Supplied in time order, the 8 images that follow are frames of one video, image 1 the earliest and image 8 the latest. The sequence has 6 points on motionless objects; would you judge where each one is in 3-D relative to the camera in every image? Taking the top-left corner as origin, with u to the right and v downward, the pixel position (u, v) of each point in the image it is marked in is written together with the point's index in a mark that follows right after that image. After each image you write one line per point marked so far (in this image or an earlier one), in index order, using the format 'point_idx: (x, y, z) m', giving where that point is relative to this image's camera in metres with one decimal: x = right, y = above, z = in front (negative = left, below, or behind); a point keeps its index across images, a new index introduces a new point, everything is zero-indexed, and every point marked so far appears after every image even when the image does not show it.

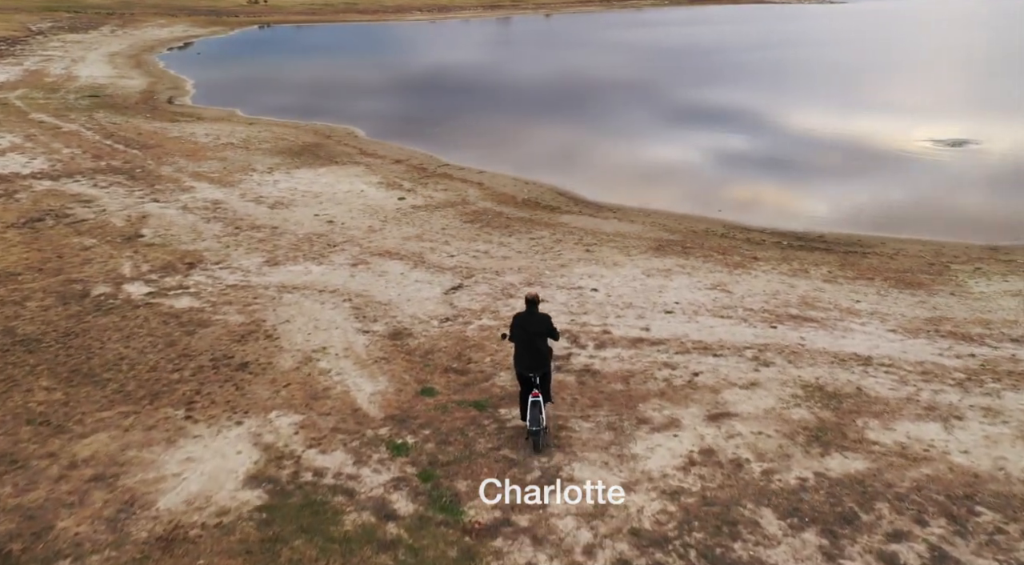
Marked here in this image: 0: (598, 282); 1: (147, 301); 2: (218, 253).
0: (+1.8, 0.0, +17.2) m
1: (-7.3, -0.4, +16.2) m
2: (-7.1, +0.7, +19.5) m
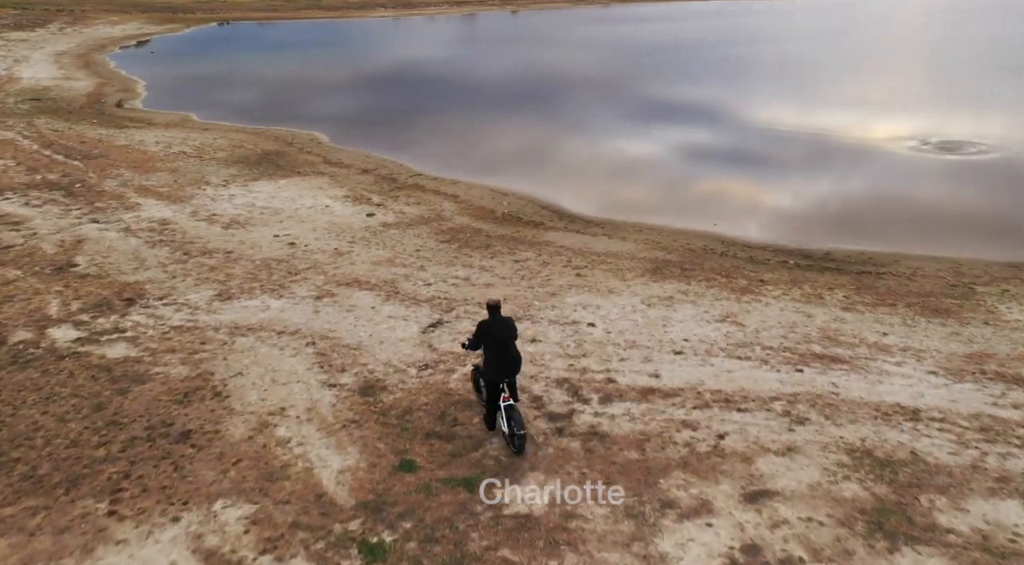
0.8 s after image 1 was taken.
0: (+1.5, -0.6, +15.3) m
1: (-7.5, -1.2, +14.0) m
2: (-7.5, -0.1, +17.3) m
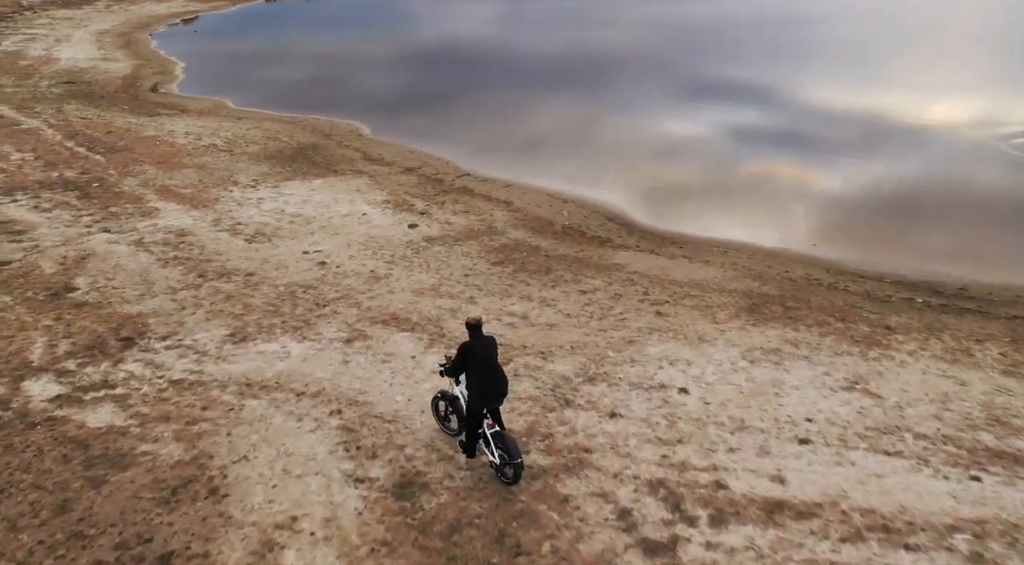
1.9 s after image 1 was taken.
0: (+2.6, -1.4, +12.3) m
1: (-6.5, -1.8, +11.5) m
2: (-6.3, -0.7, +14.8) m
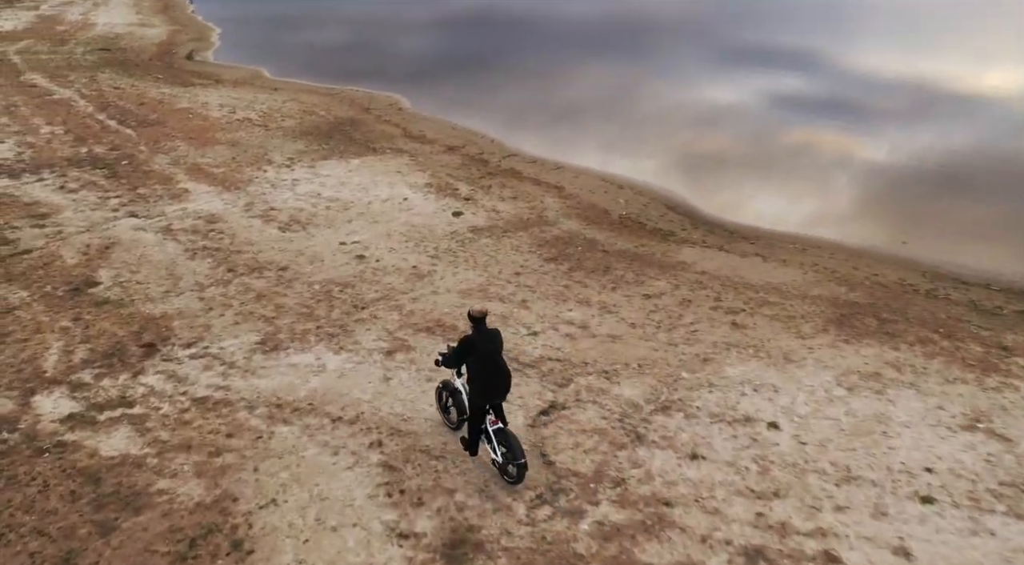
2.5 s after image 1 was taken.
0: (+3.4, -1.6, +10.7) m
1: (-5.7, -1.9, +10.3) m
2: (-5.3, -0.7, +13.5) m
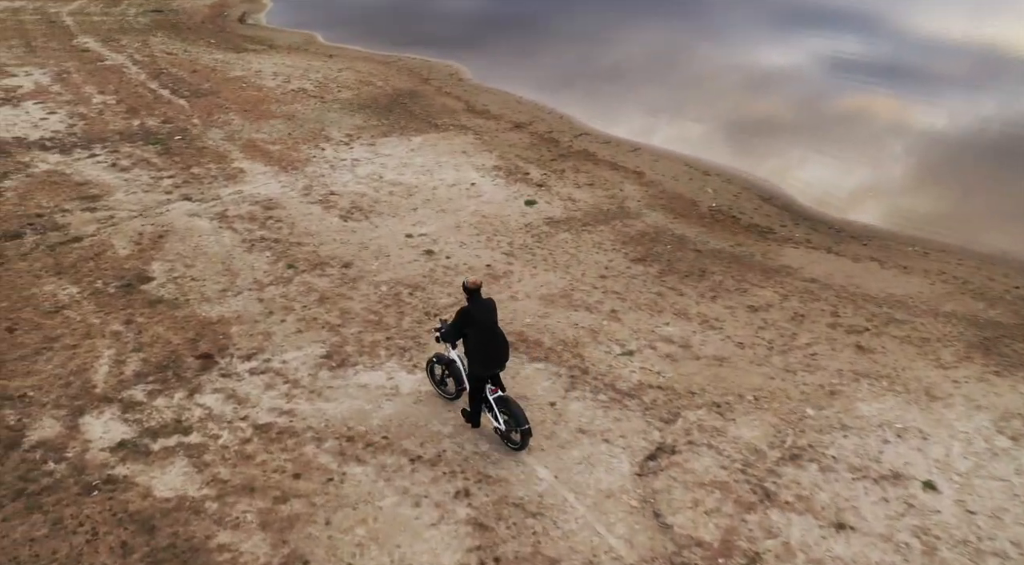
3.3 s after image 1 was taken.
0: (+4.6, -1.9, +9.2) m
1: (-4.6, -2.1, +9.2) m
2: (-3.9, -0.7, +12.4) m
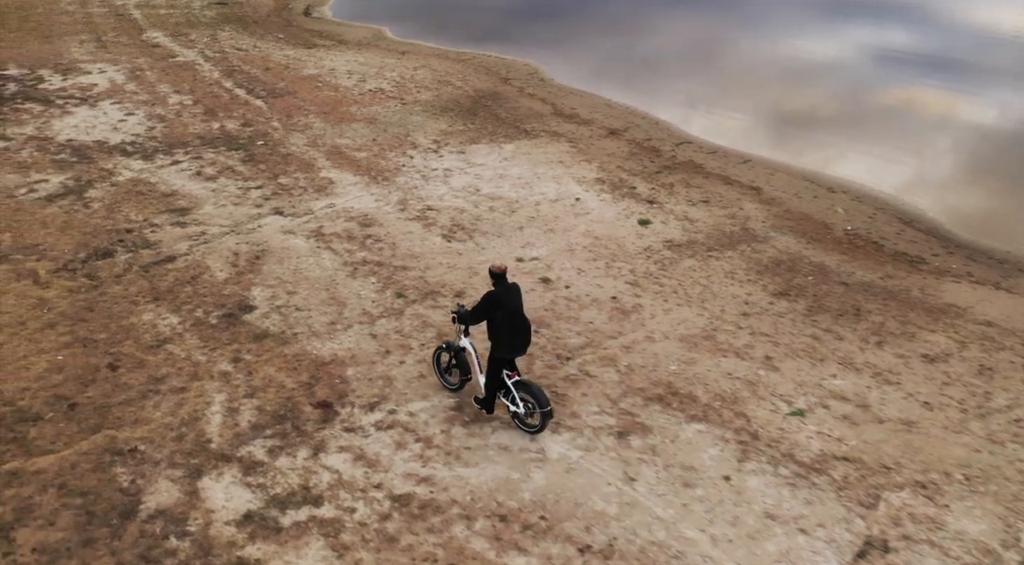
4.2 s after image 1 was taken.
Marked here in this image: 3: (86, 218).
0: (+6.4, -2.7, +7.7) m
1: (-2.7, -2.7, +8.1) m
2: (-2.0, -1.2, +11.2) m
3: (-8.3, +1.2, +15.8) m
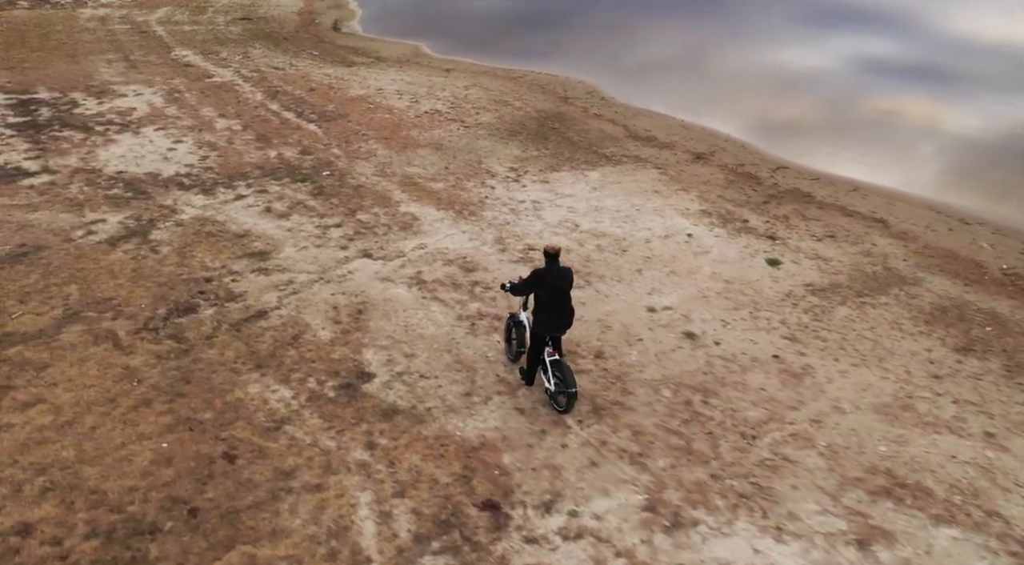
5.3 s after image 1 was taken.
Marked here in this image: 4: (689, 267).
0: (+8.6, -3.4, +6.0) m
1: (-0.5, -3.5, +6.4) m
2: (+0.2, -2.1, +9.5) m
3: (-6.2, +0.3, +14.1) m
4: (+3.2, +0.3, +14.8) m
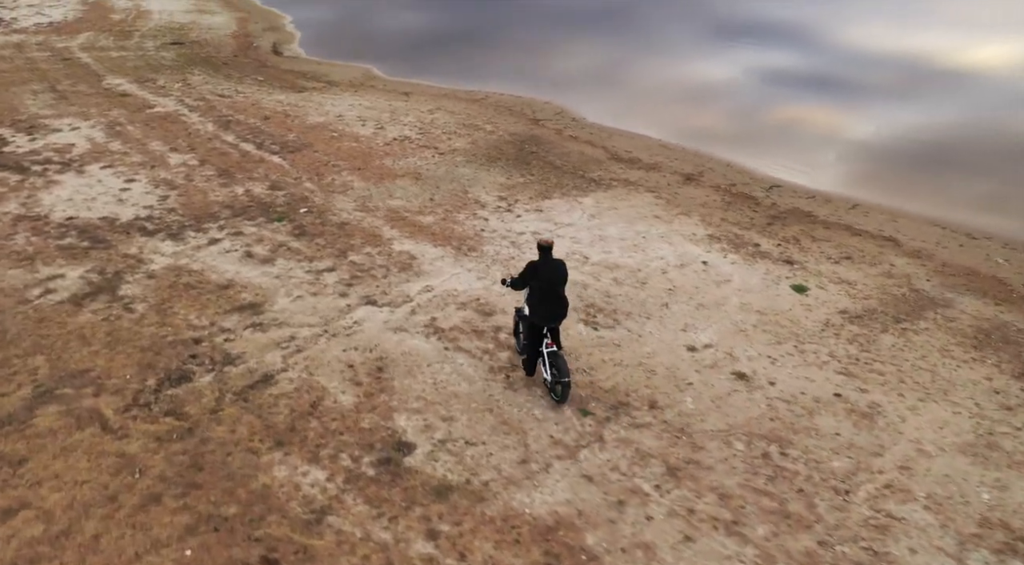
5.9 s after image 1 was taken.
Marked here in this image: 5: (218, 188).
0: (+9.8, -3.5, +5.7) m
1: (+0.7, -4.0, +5.2) m
2: (+1.1, -2.6, +8.4) m
3: (-5.8, -0.7, +12.4) m
4: (+3.5, -0.2, +13.9) m
5: (-6.9, +2.1, +18.9) m
